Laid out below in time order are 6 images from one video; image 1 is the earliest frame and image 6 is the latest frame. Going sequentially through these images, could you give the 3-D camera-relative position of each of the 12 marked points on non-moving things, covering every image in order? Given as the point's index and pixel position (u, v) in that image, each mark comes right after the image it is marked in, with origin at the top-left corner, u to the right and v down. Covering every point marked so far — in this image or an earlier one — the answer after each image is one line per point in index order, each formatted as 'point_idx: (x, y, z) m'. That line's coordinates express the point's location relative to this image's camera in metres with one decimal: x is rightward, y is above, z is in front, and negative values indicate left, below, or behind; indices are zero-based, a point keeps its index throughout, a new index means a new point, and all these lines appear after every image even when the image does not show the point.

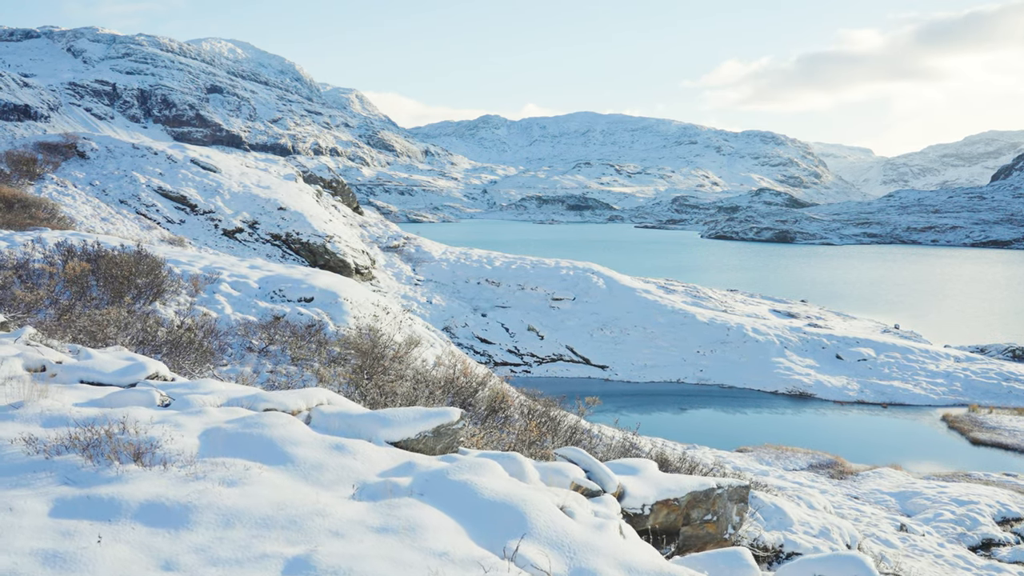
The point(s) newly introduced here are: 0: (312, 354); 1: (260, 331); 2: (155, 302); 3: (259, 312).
0: (-3.9, -1.3, +9.5) m
1: (-5.0, -0.9, +9.8) m
2: (-7.2, -0.3, +9.7) m
3: (-5.5, -0.5, +10.6) m
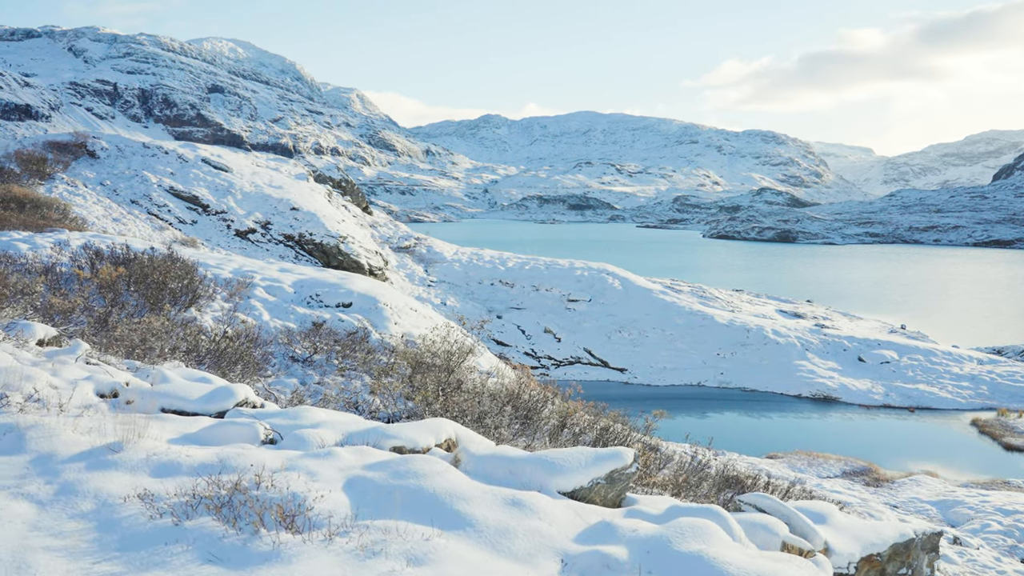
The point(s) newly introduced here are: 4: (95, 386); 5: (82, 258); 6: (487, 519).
0: (-2.9, -1.4, +9.0) m
1: (-4.0, -1.0, +9.3) m
2: (-6.1, -0.4, +9.2) m
3: (-4.4, -0.6, +10.1) m
4: (-3.2, -0.8, +3.8) m
5: (-9.4, +0.7, +10.7) m
6: (-0.1, -1.1, +2.3) m
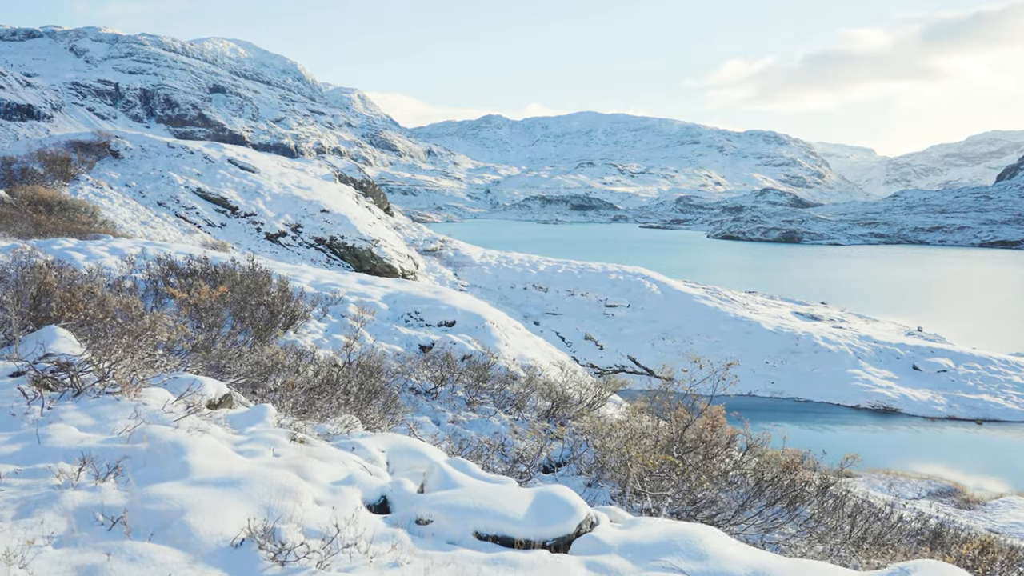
0: (-0.4, -1.7, +7.7) m
1: (-1.5, -1.3, +8.1) m
2: (-3.6, -0.7, +8.0) m
3: (-2.0, -1.0, +8.9) m
4: (-0.8, -1.1, +2.6) m
5: (-7.0, +0.3, +9.5) m
6: (+2.3, -1.4, +1.1) m
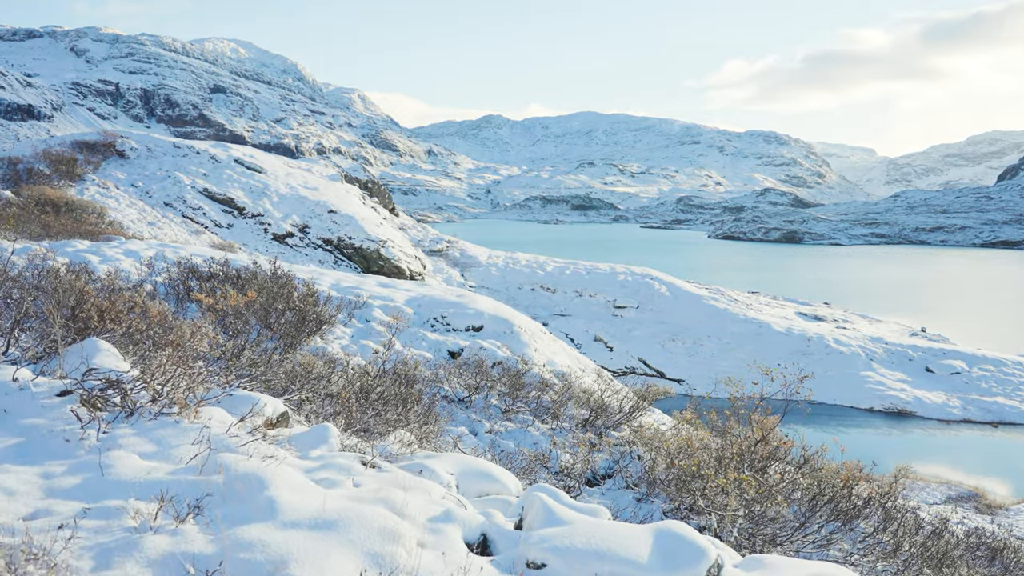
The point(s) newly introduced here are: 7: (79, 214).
0: (+0.2, -1.8, +7.5) m
1: (-1.0, -1.4, +7.8) m
2: (-3.1, -0.8, +7.7) m
3: (-1.4, -1.0, +8.6) m
4: (-0.2, -1.2, +2.3) m
5: (-6.4, +0.3, +9.2) m
6: (+2.9, -1.5, +0.8) m
7: (-17.7, +3.0, +19.8) m
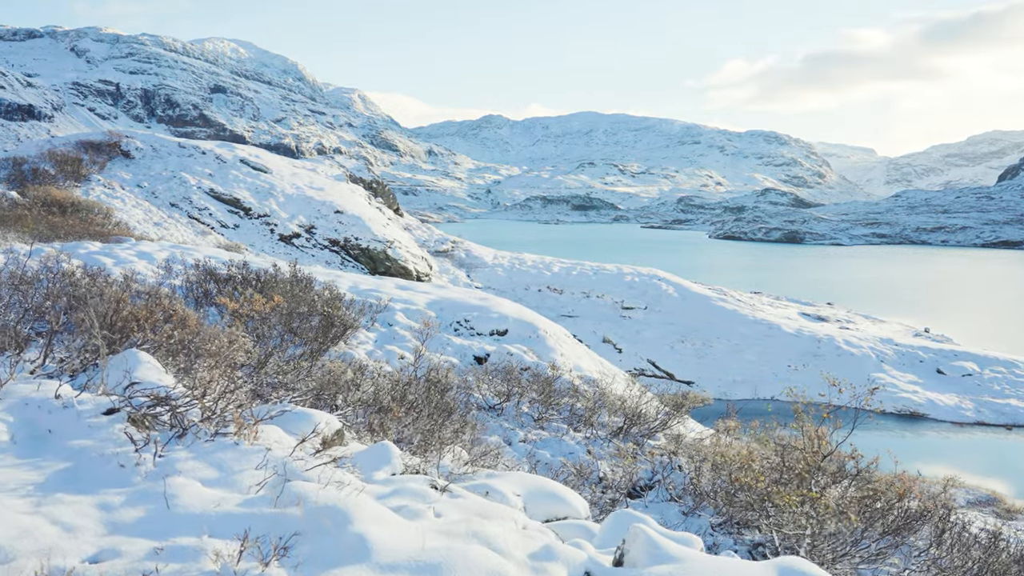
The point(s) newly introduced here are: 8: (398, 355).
0: (+0.6, -1.9, +7.3) m
1: (-0.5, -1.4, +7.6) m
2: (-2.6, -0.9, +7.5) m
3: (-0.9, -1.1, +8.4) m
4: (+0.2, -1.2, +2.1) m
5: (-6.0, +0.2, +9.0) m
6: (+3.4, -1.6, +0.6) m
7: (-17.2, +3.0, +19.6) m
8: (-1.8, -1.1, +7.8) m
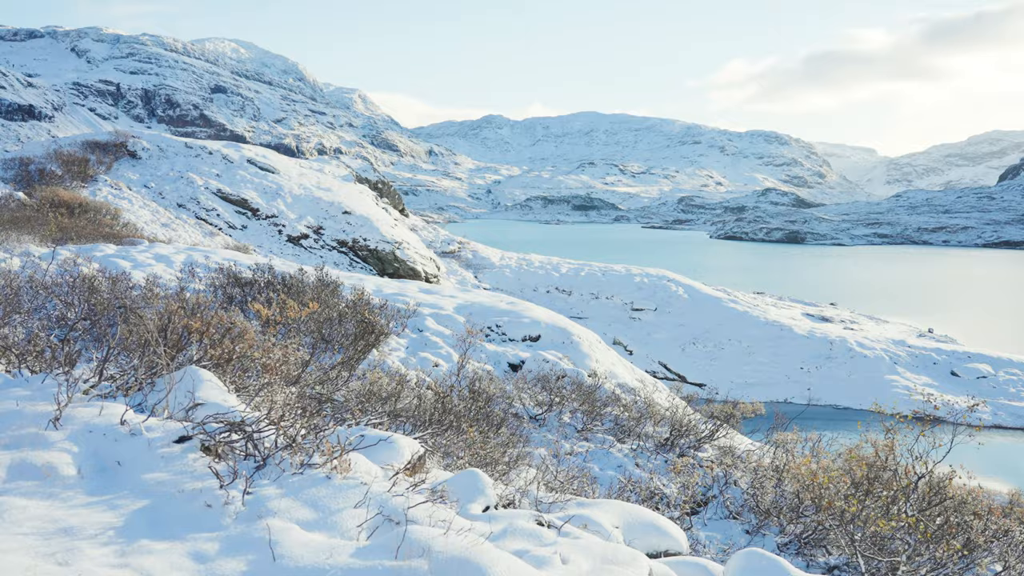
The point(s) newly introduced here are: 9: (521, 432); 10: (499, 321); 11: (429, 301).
0: (+1.2, -2.0, +7.0) m
1: (+0.1, -1.5, +7.3) m
2: (-2.0, -0.9, +7.3) m
3: (-0.3, -1.2, +8.1) m
4: (+0.8, -1.3, +1.8) m
5: (-5.4, +0.1, +8.7) m
6: (+4.0, -1.6, +0.3) m
7: (-16.6, +2.9, +19.3) m
8: (-1.2, -1.1, +7.5) m
9: (+0.1, -1.9, +6.2) m
10: (-0.3, -0.6, +9.3) m
11: (-1.7, -0.3, +9.9) m
